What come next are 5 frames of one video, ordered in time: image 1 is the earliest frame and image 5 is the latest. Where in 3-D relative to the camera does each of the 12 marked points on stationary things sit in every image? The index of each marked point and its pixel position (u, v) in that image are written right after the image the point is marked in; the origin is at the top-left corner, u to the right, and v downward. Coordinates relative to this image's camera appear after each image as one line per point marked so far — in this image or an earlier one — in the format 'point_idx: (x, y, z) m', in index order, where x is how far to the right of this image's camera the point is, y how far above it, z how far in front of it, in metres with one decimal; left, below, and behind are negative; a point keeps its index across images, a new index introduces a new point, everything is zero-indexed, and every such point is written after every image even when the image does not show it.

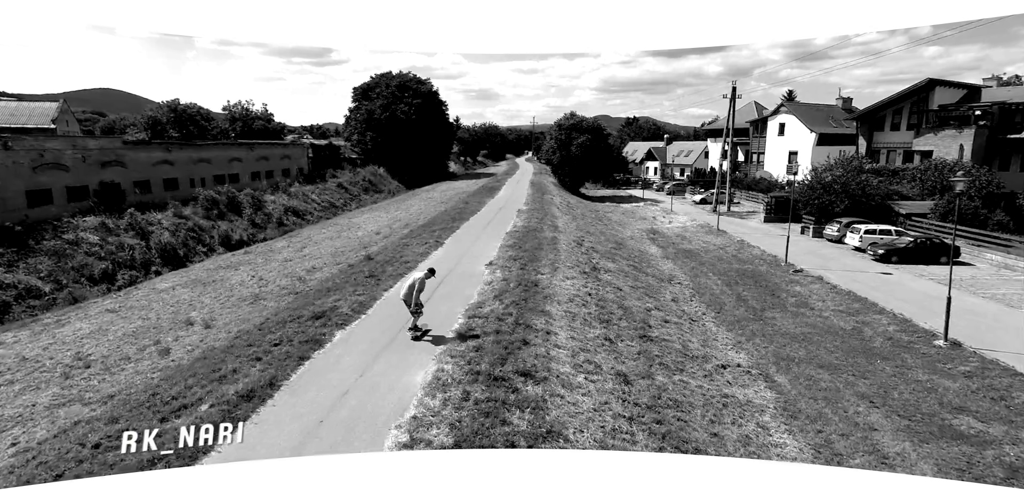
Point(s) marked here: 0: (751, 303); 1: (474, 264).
0: (+8.2, -1.8, +19.0) m
1: (-1.1, -0.4, +16.6) m
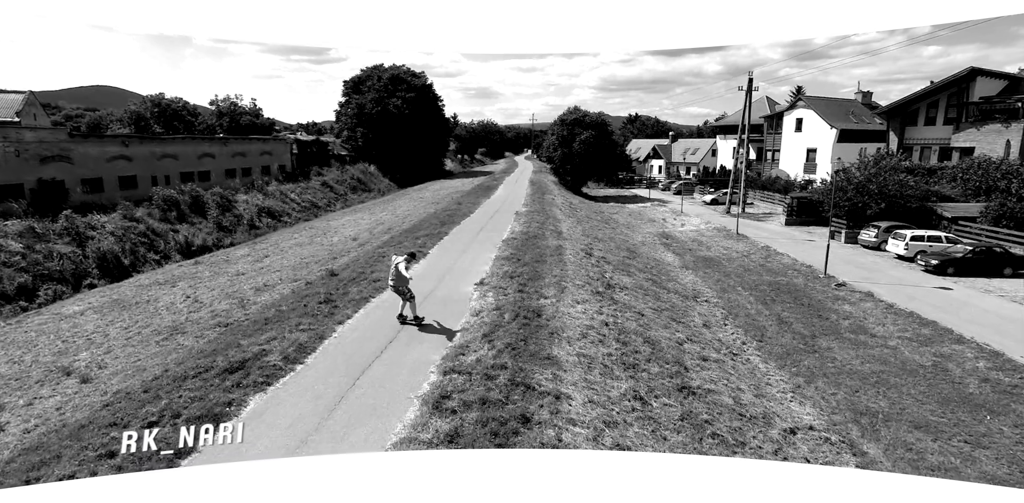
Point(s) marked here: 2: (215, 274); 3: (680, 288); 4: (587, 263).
0: (+8.1, -2.2, +15.7) m
1: (-1.2, -0.8, +13.3) m
2: (-9.0, -0.7, +16.7) m
3: (+5.6, -1.2, +18.6) m
4: (+2.4, -0.4, +17.4) m
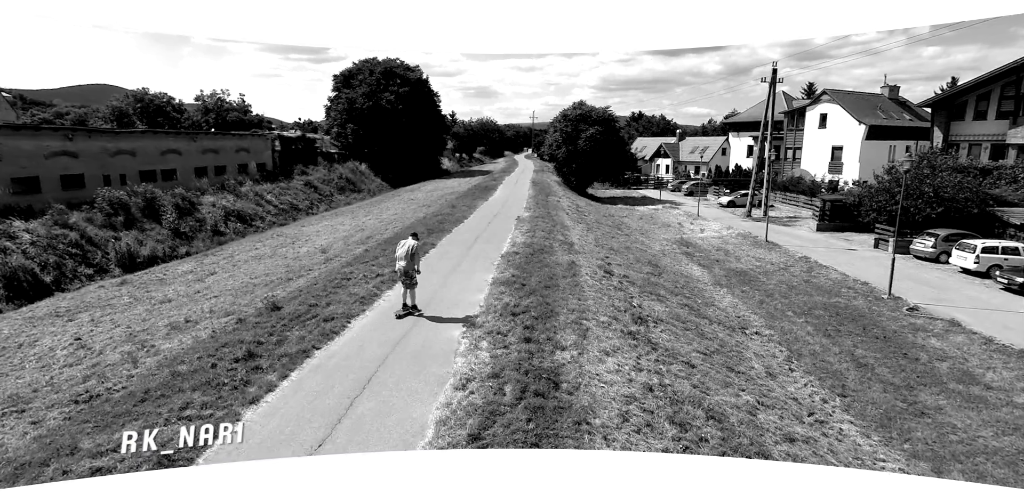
0: (+8.2, -2.7, +12.2) m
1: (-1.1, -1.2, +9.7) m
2: (-9.0, -1.2, +13.1) m
3: (+5.7, -1.7, +15.0) m
4: (+2.4, -0.9, +13.8) m
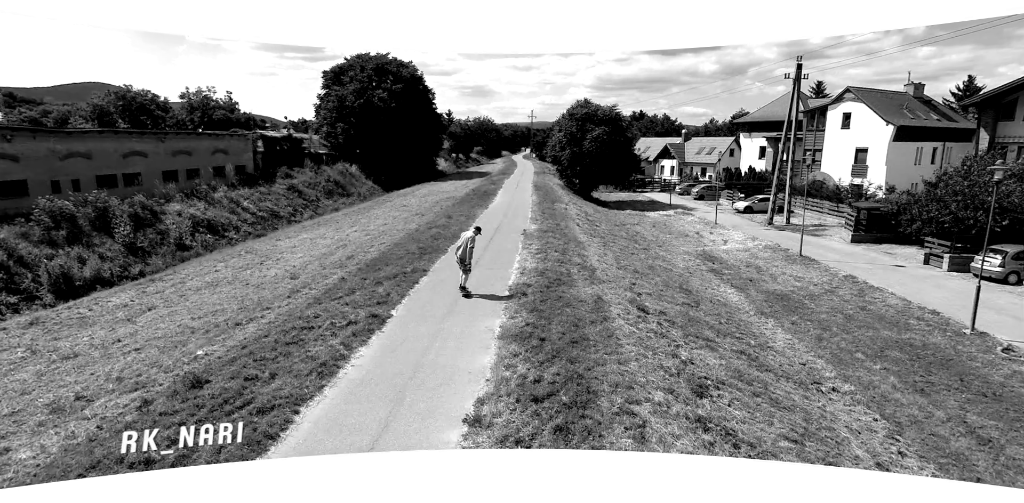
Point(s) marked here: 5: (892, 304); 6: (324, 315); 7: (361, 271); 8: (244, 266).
0: (+8.4, -3.4, +9.2) m
1: (-0.9, -2.0, +6.7) m
2: (-8.7, -1.9, +10.0) m
3: (+5.9, -2.4, +12.0) m
4: (+2.6, -1.6, +10.7) m
5: (+12.1, -1.7, +17.5) m
6: (-3.5, -1.2, +10.5) m
7: (-3.9, -0.5, +14.4) m
8: (-8.6, -0.5, +17.5) m
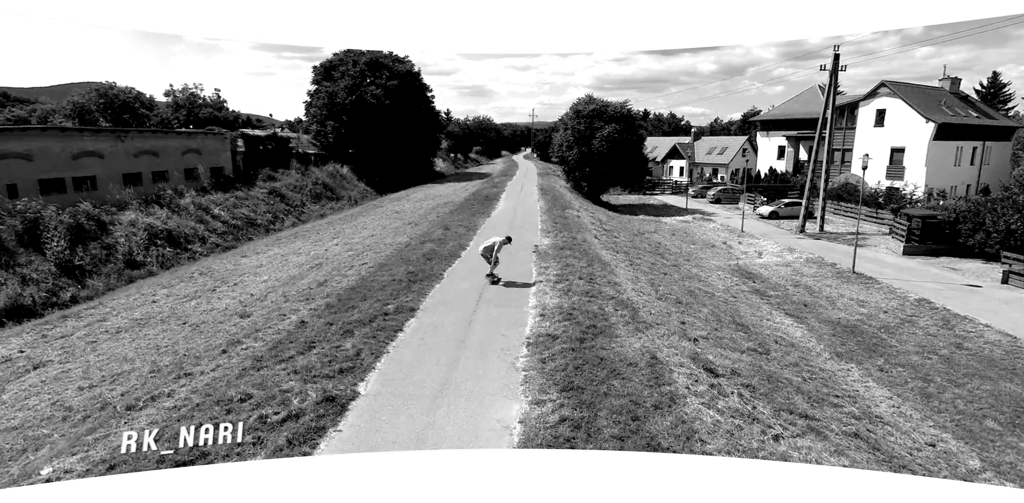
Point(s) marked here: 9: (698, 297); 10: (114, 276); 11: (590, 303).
0: (+8.7, -4.0, +5.8) m
1: (-0.6, -2.6, +3.3) m
2: (-8.4, -2.5, +6.6) m
3: (+6.2, -3.0, +8.7) m
4: (+3.0, -2.2, +7.3) m
5: (+12.4, -2.3, +14.2) m
6: (-3.2, -1.8, +7.1) m
7: (-3.6, -1.1, +11.0) m
8: (-8.3, -1.1, +14.1) m
9: (+5.2, -1.3, +15.0) m
10: (-13.5, -0.8, +18.6) m
11: (+1.7, -1.0, +10.7) m
